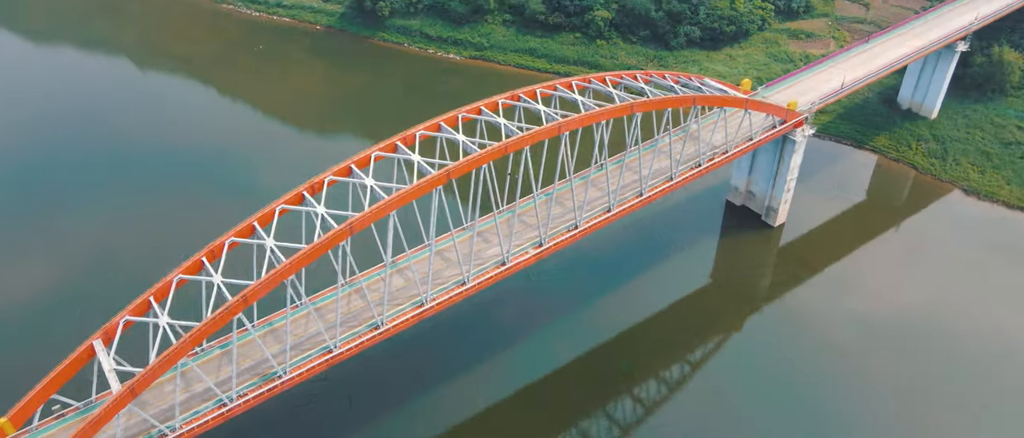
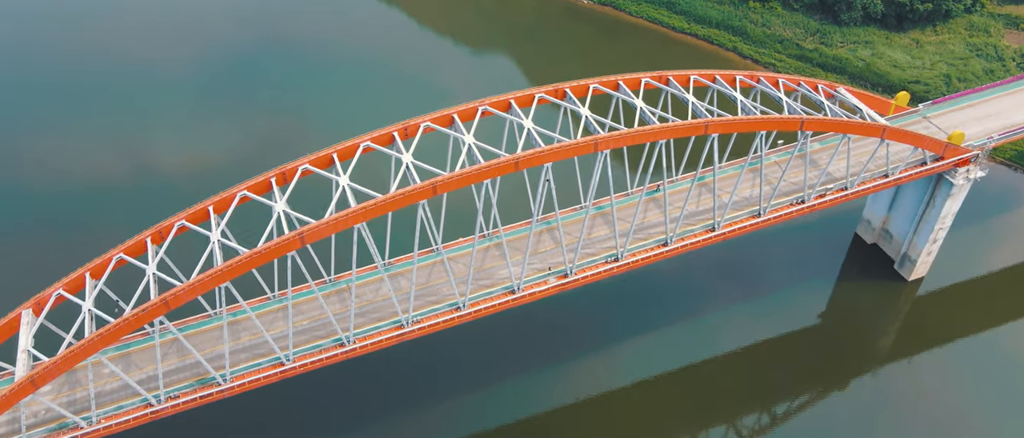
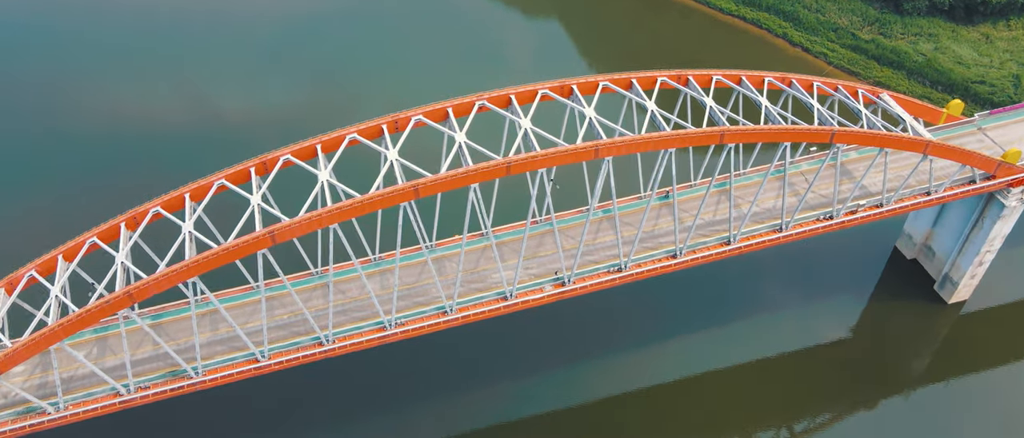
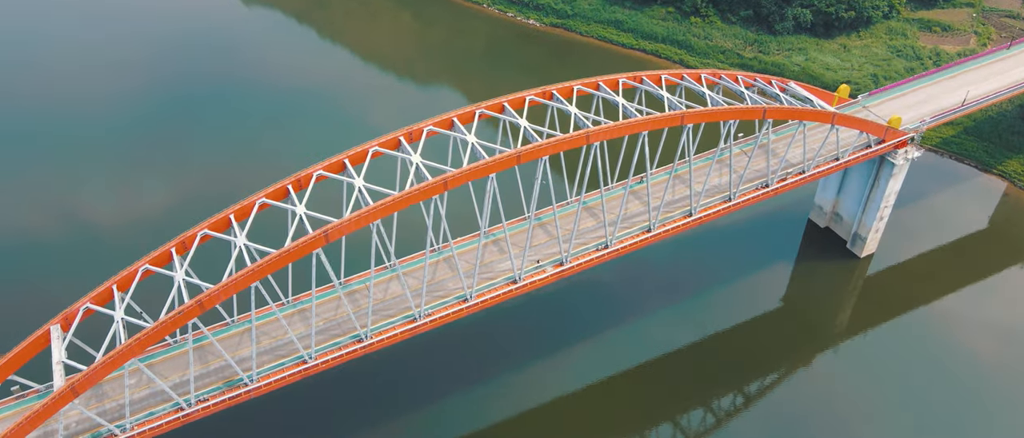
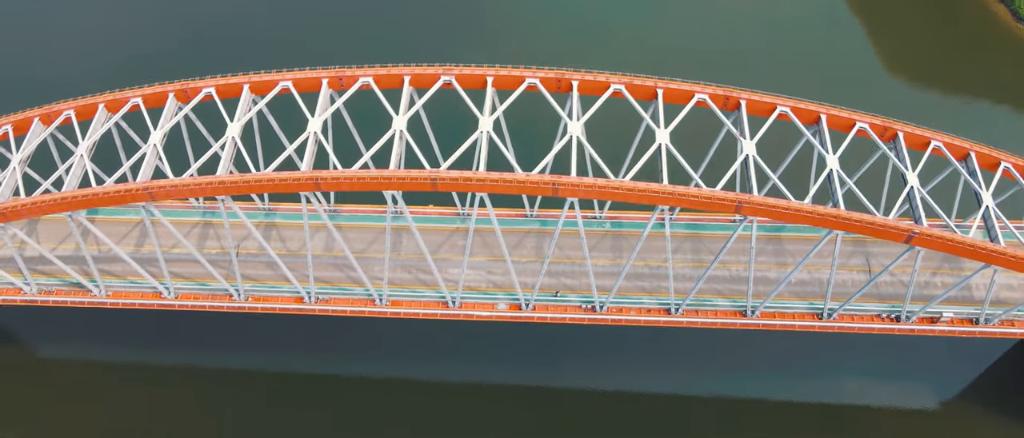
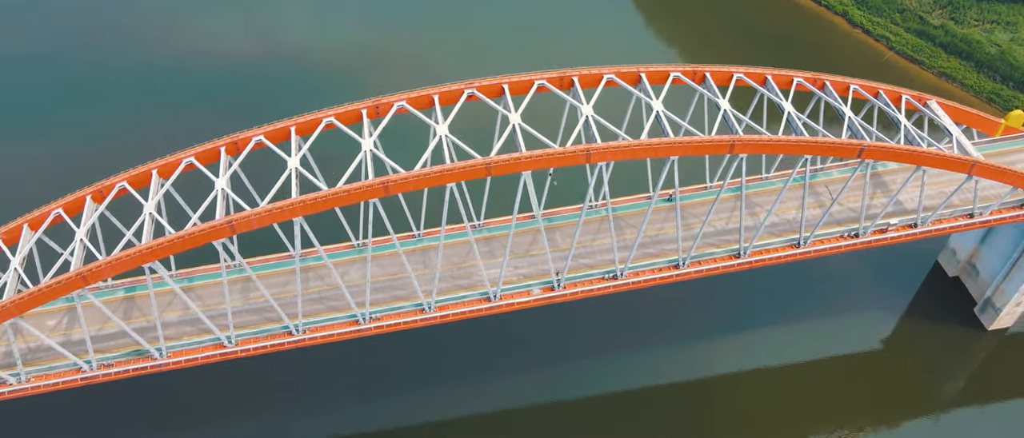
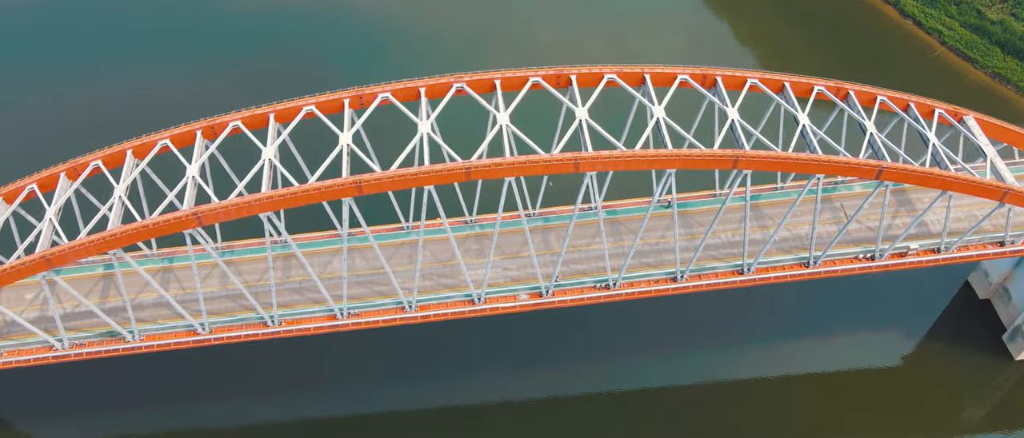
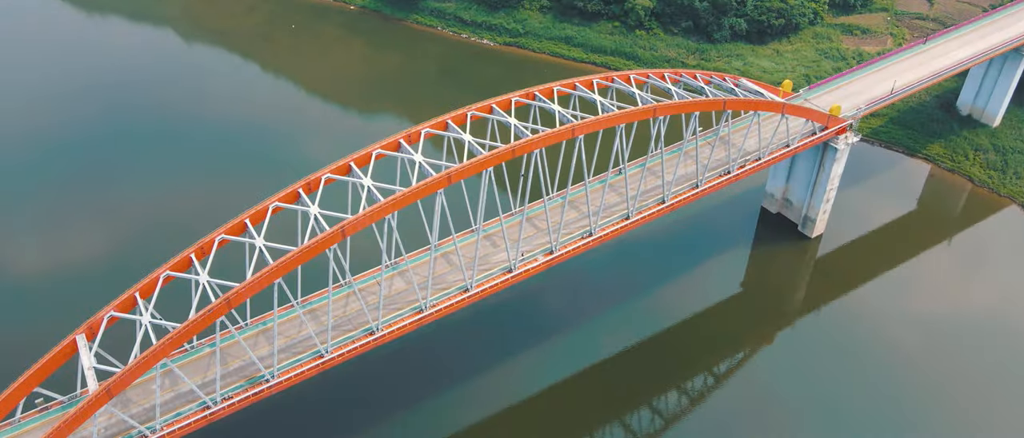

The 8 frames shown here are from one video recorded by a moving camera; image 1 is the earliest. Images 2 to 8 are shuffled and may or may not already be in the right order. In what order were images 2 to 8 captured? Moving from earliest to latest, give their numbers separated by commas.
8, 4, 2, 3, 6, 7, 5
